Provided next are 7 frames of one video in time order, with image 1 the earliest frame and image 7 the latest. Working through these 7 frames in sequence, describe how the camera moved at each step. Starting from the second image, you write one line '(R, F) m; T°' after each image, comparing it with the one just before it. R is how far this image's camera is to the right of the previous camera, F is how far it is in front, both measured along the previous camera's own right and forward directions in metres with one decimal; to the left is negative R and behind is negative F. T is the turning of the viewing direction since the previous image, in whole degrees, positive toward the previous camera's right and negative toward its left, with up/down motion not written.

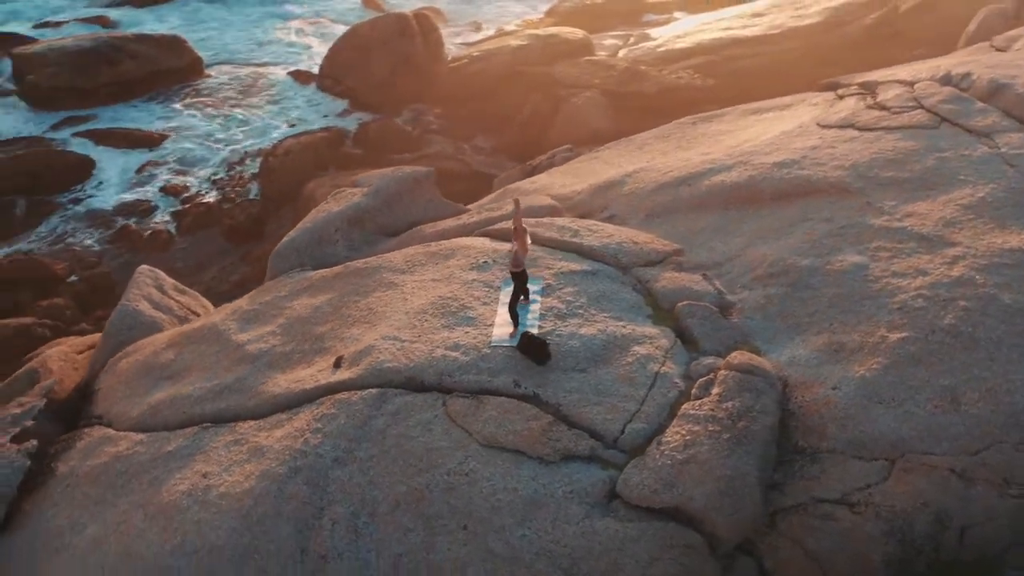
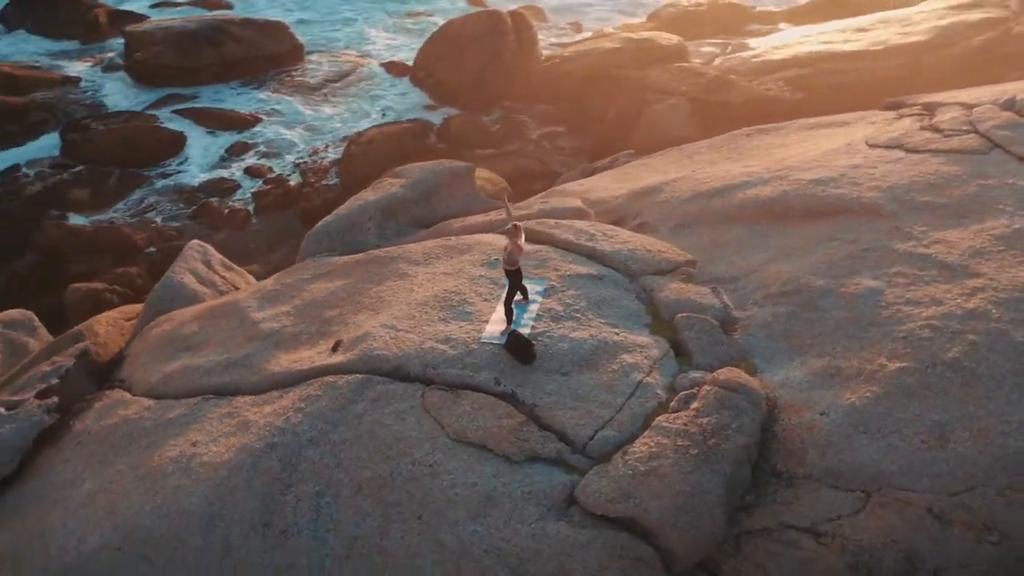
(+0.7, 0.0) m; -7°
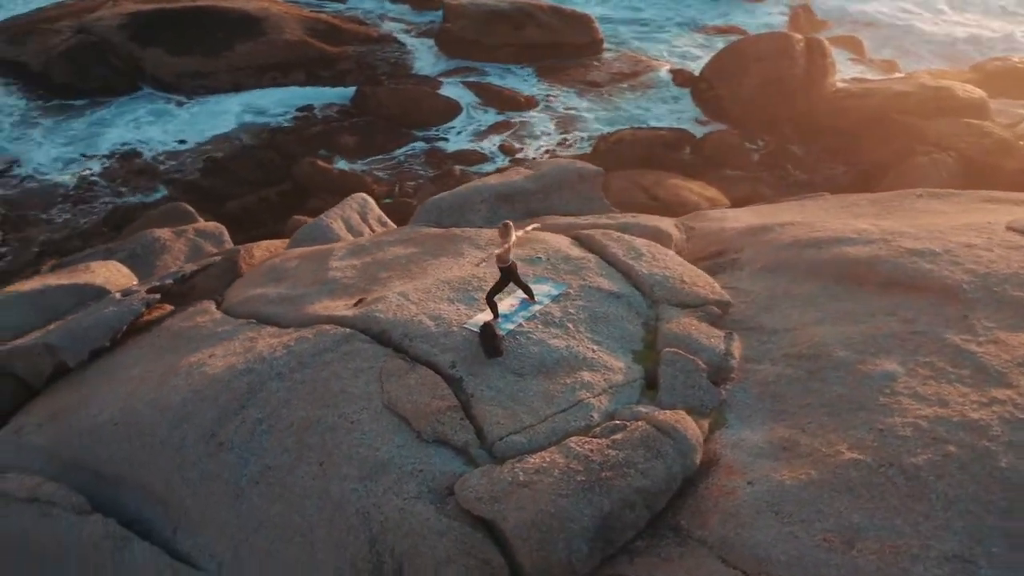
(+1.9, +0.3) m; -20°
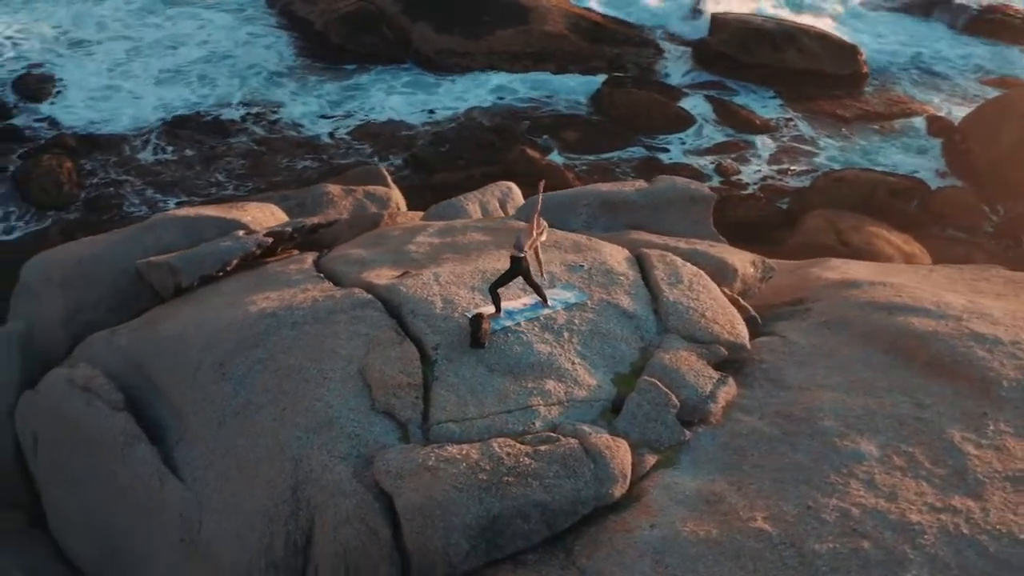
(+1.6, +0.2) m; -17°
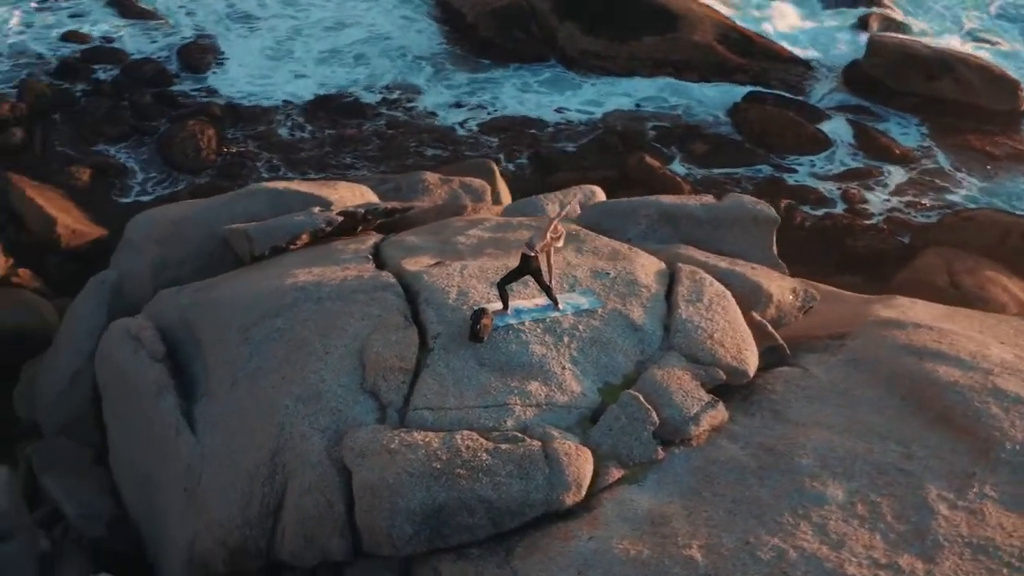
(+0.9, 0.0) m; -9°
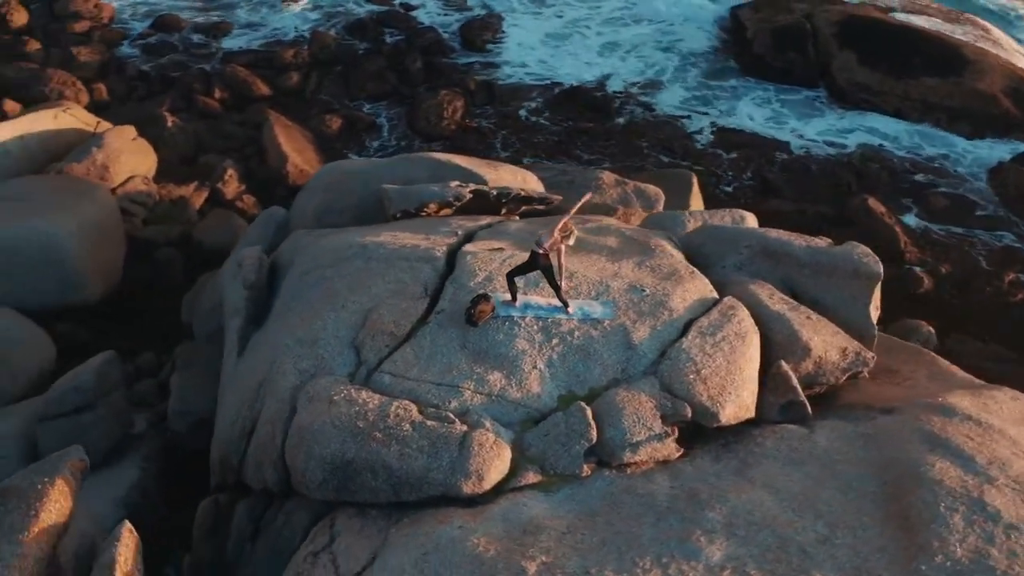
(+1.7, +0.2) m; -18°
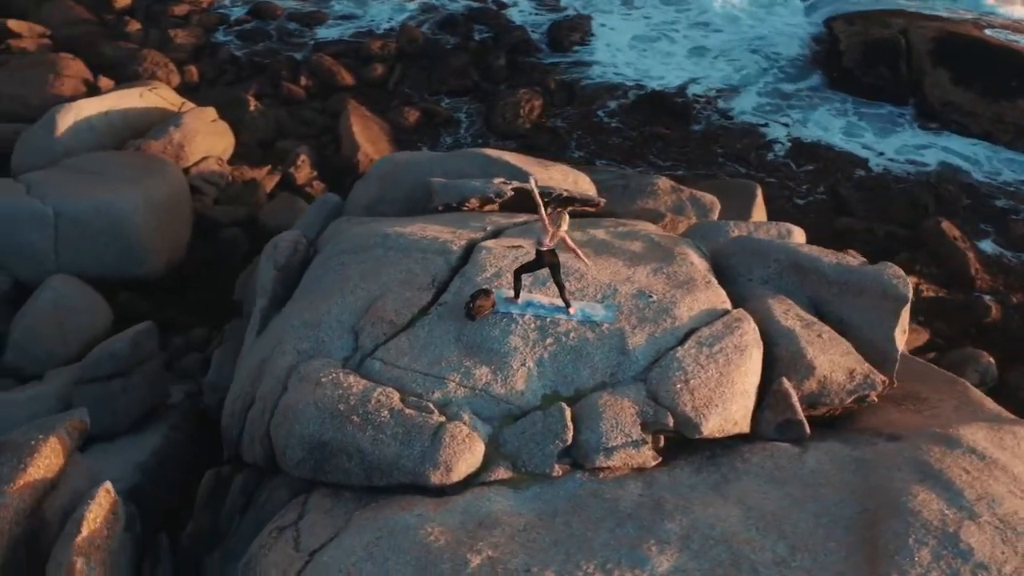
(+0.6, 0.0) m; -6°
